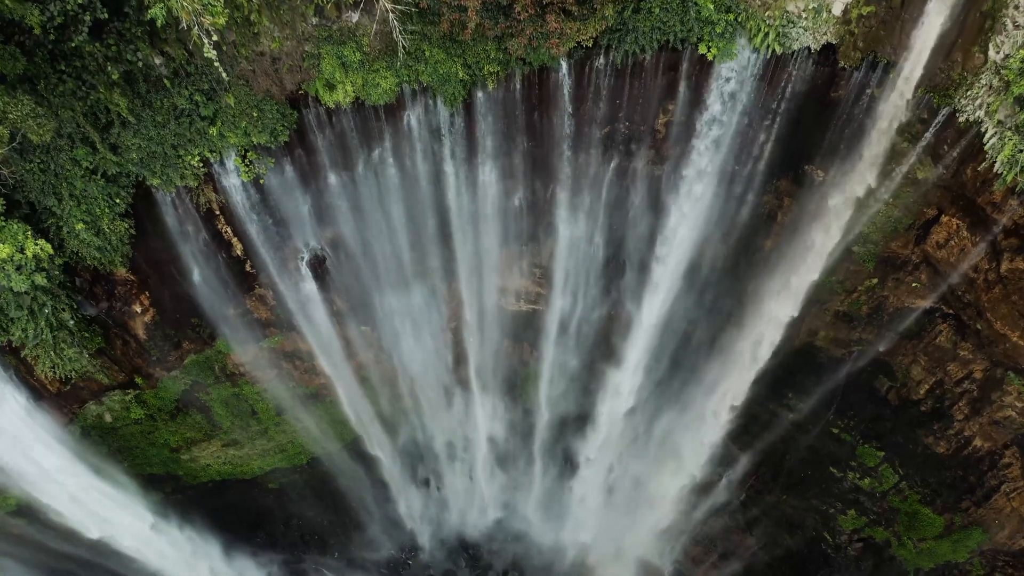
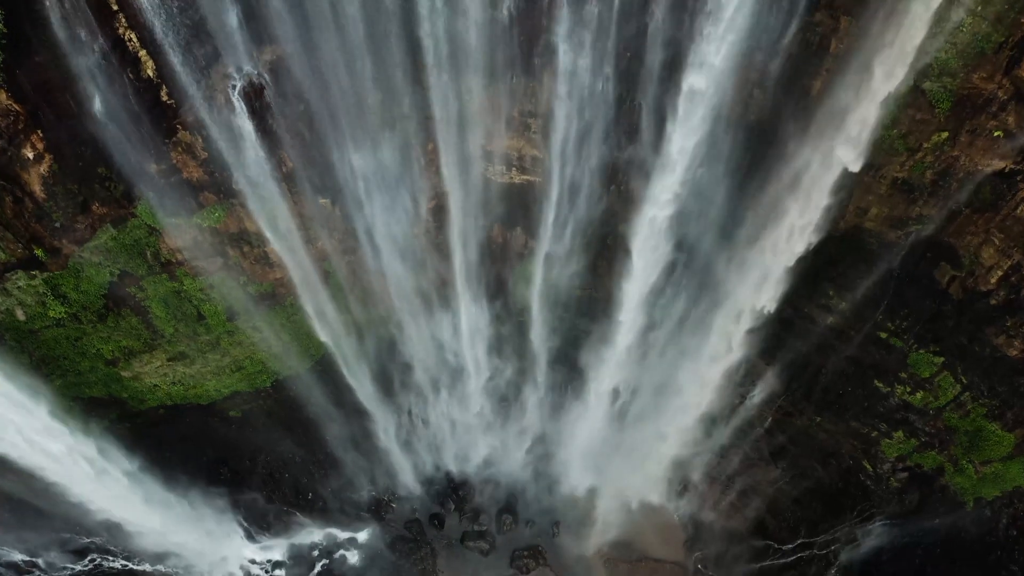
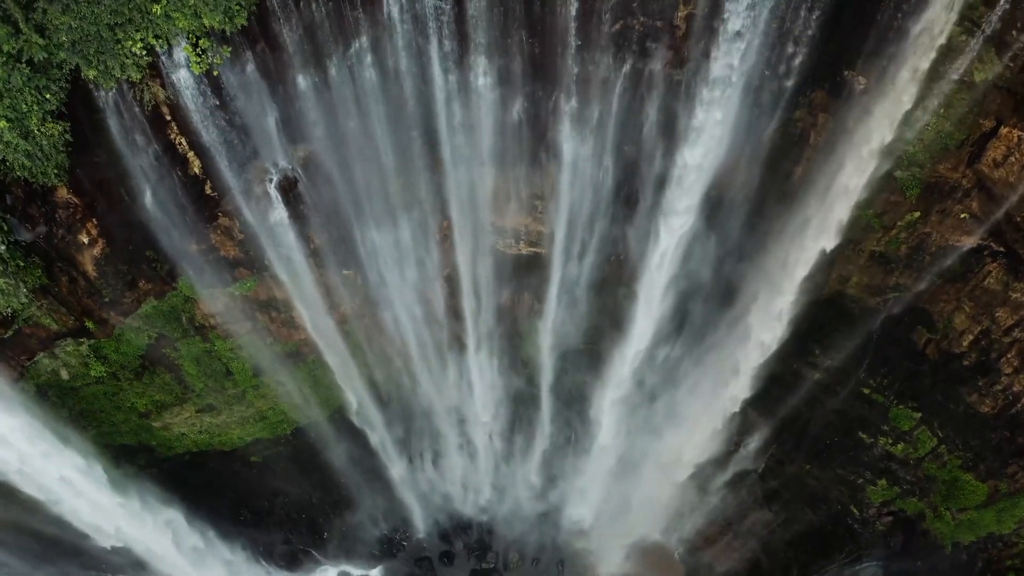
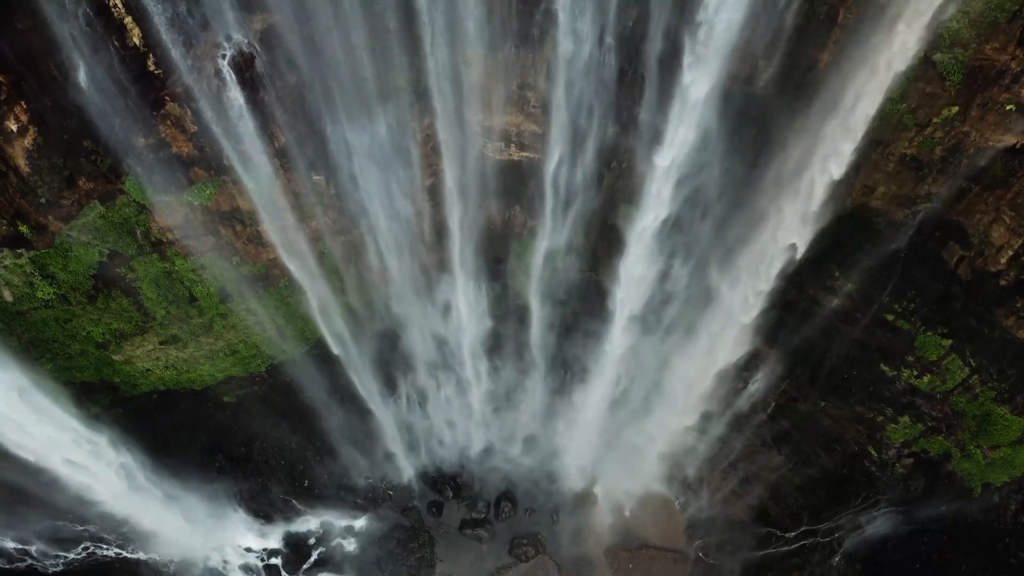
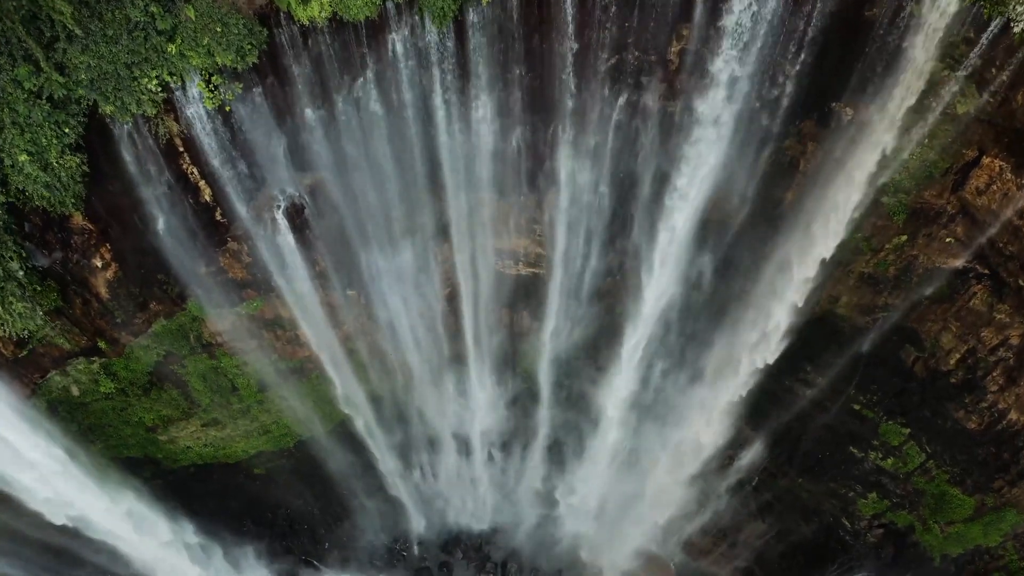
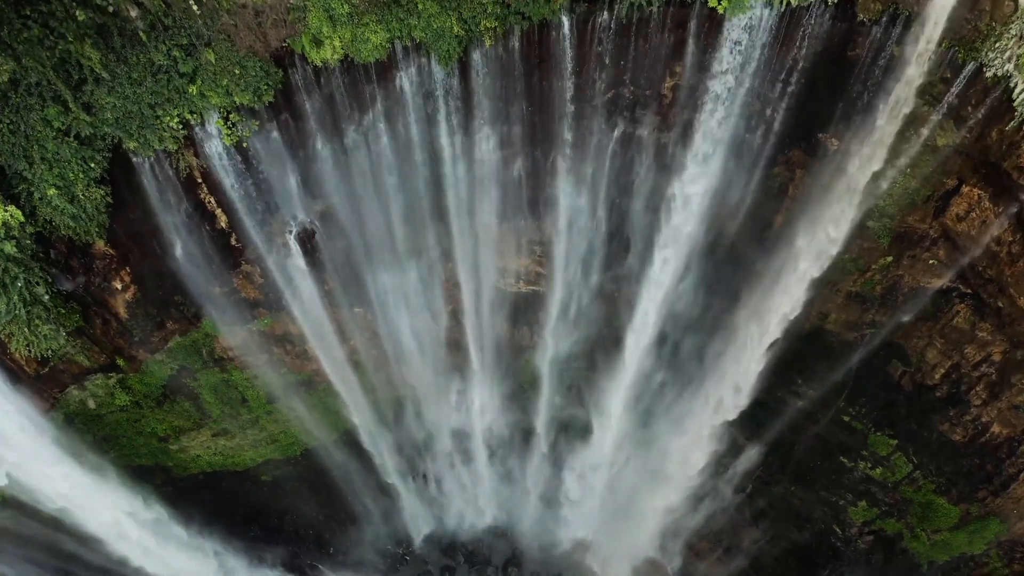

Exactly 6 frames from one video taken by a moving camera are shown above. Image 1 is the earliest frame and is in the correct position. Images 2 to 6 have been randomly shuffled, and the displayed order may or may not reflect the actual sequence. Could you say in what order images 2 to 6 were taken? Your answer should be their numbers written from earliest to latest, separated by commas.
6, 5, 3, 2, 4
